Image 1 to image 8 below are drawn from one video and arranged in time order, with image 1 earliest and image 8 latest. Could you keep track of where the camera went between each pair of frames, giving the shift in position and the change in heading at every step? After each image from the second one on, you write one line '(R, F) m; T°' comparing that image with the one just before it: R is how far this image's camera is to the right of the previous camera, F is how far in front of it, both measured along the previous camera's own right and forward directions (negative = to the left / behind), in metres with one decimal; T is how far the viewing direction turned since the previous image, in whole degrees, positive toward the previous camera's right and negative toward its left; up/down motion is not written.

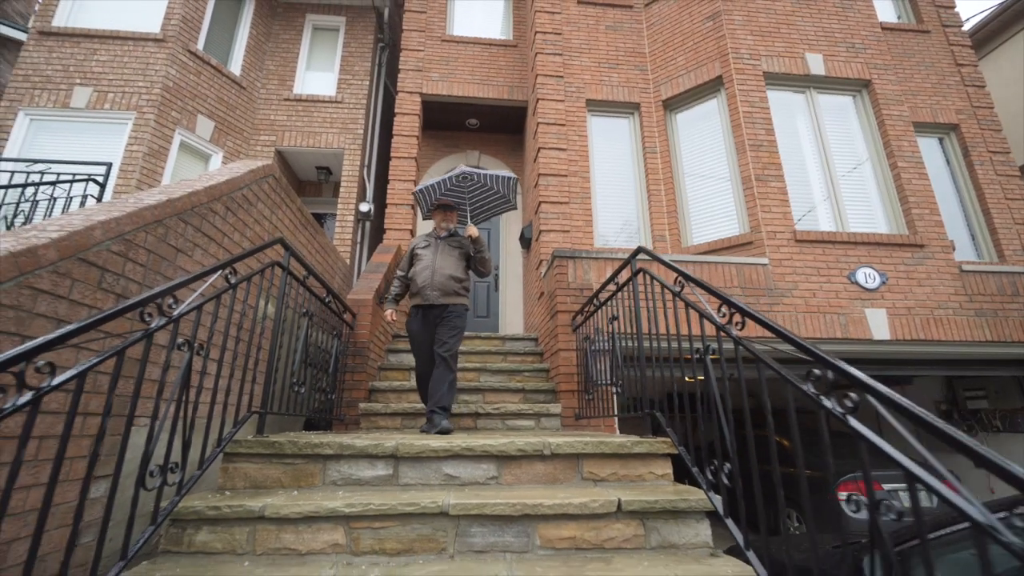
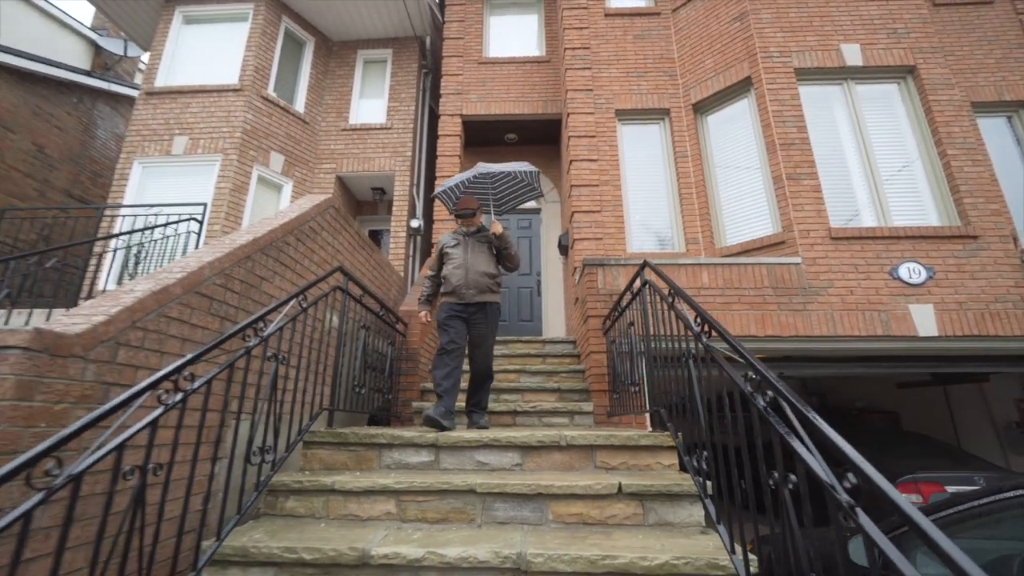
(+0.2, -0.4) m; -7°
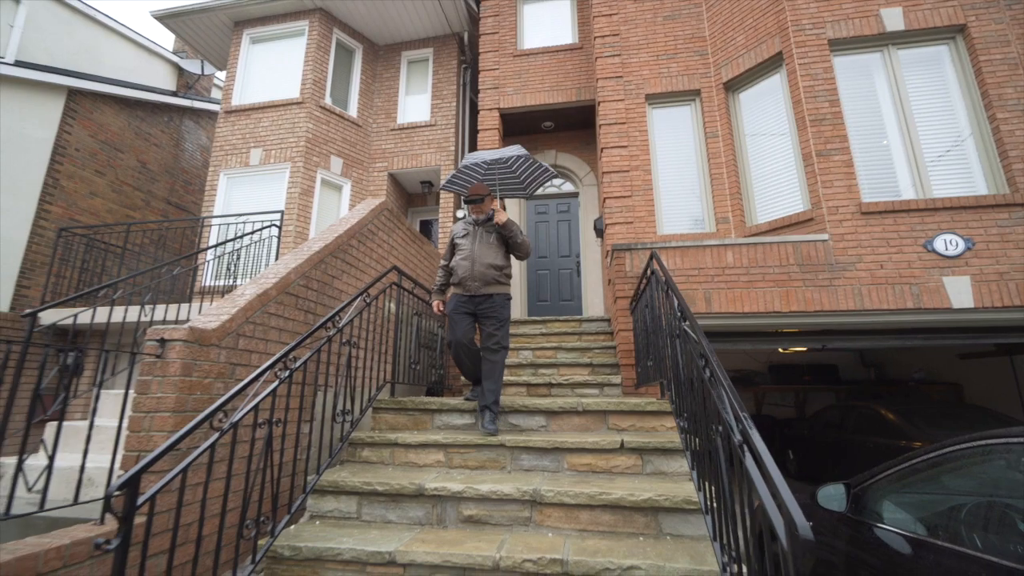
(+0.2, -0.5) m; -7°
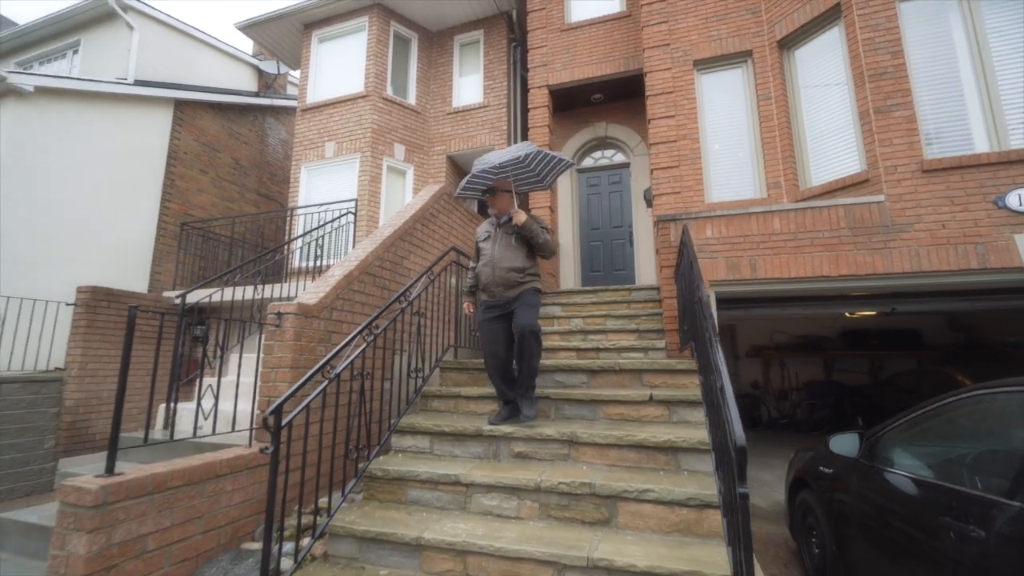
(+0.2, -0.5) m; -8°
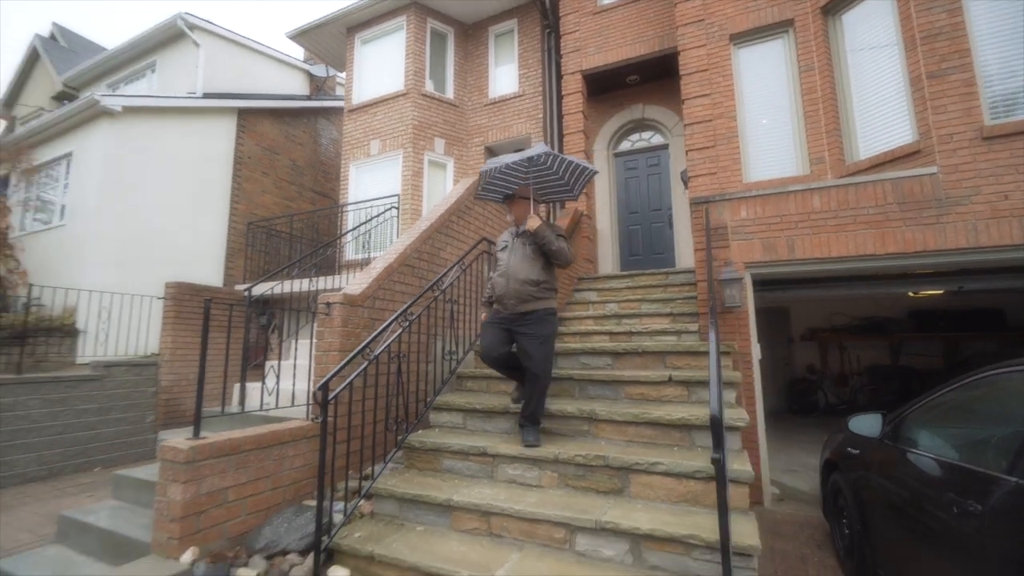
(+0.2, -0.2) m; -6°
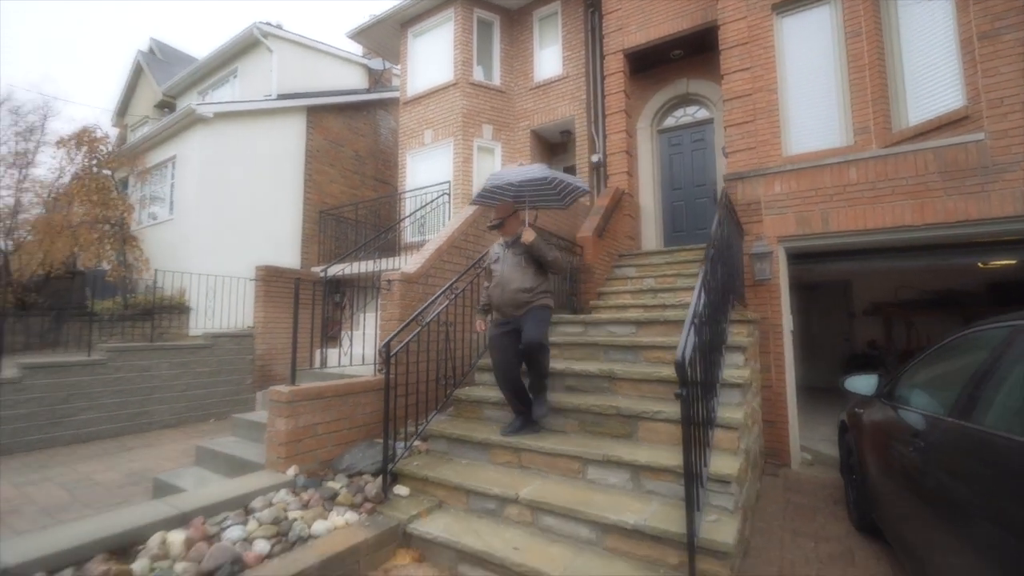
(+0.2, -0.5) m; -7°
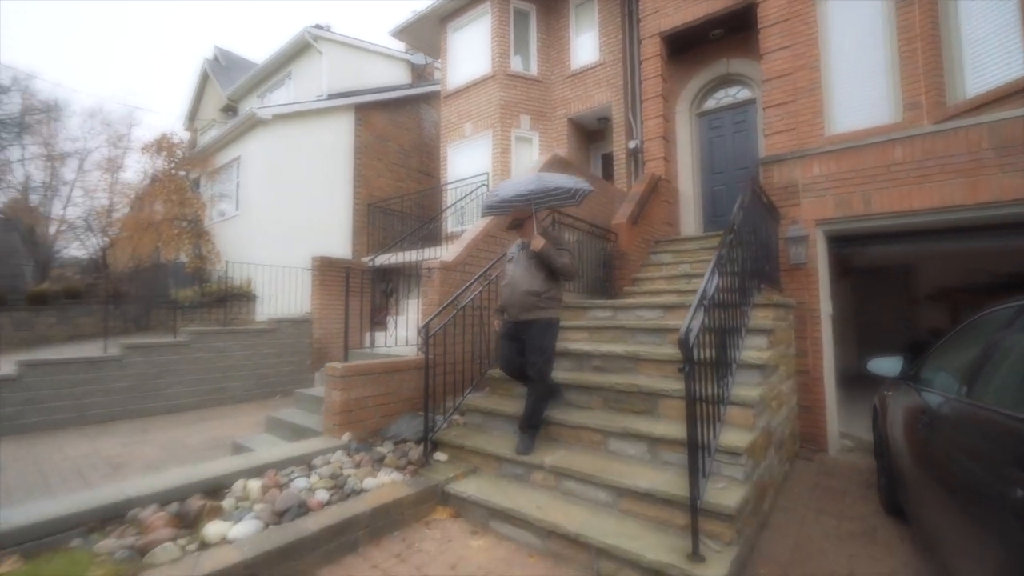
(+0.1, -0.3) m; -6°
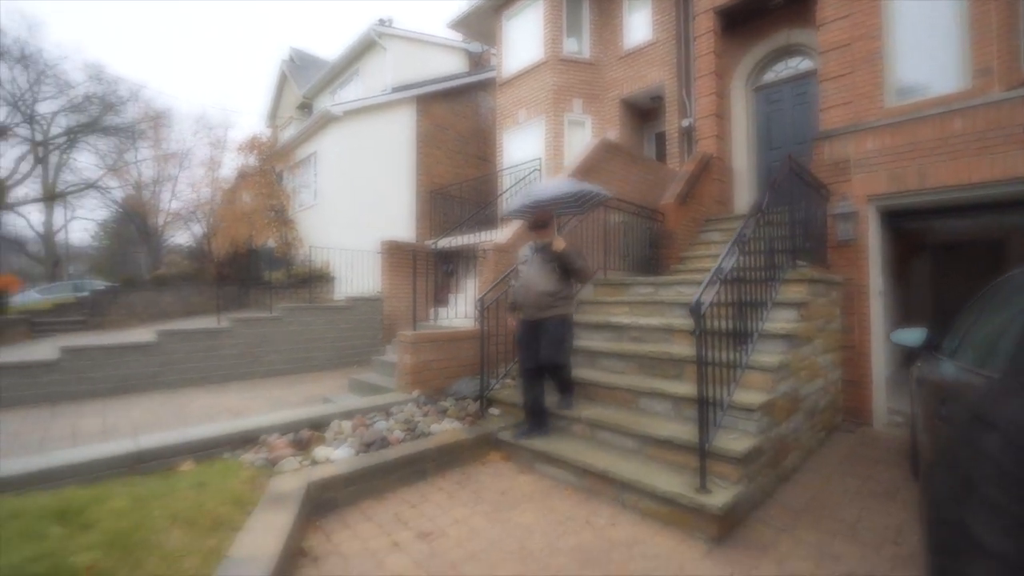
(+0.1, -0.5) m; -8°
